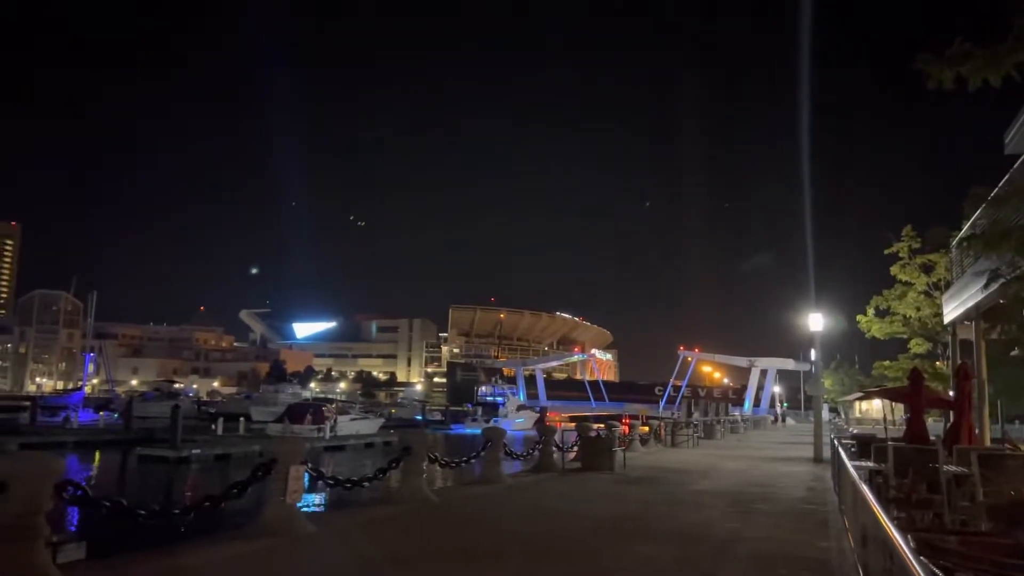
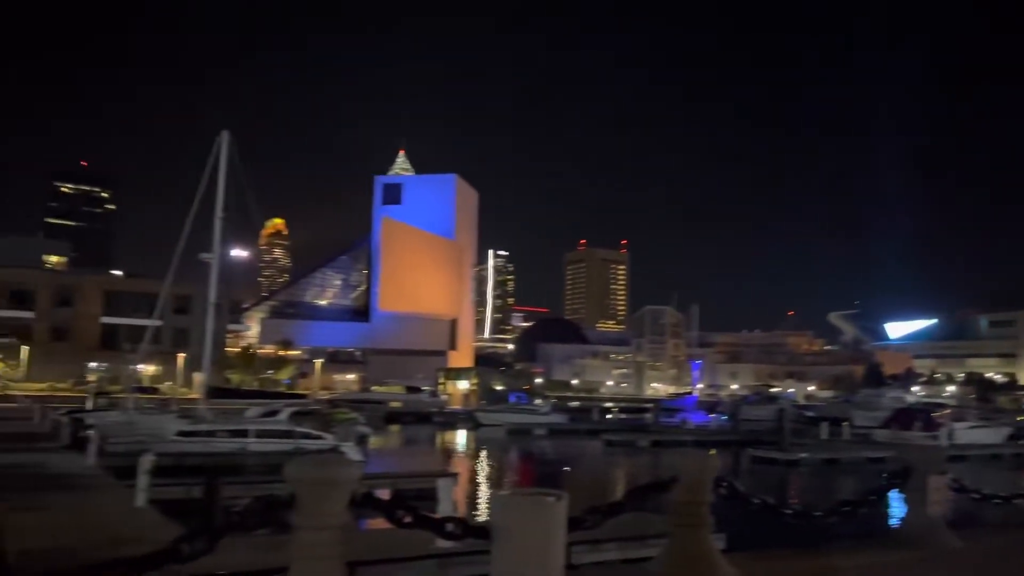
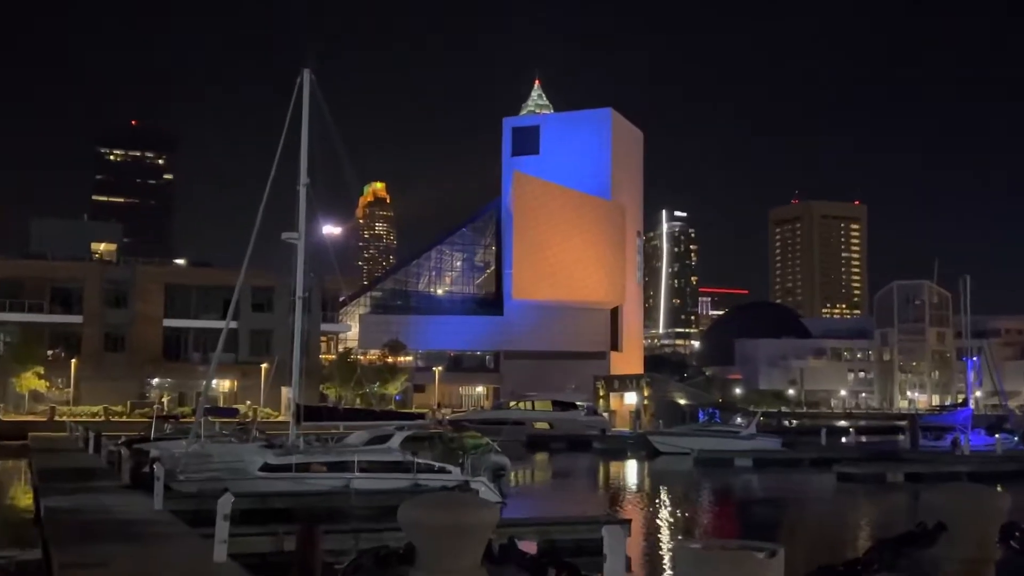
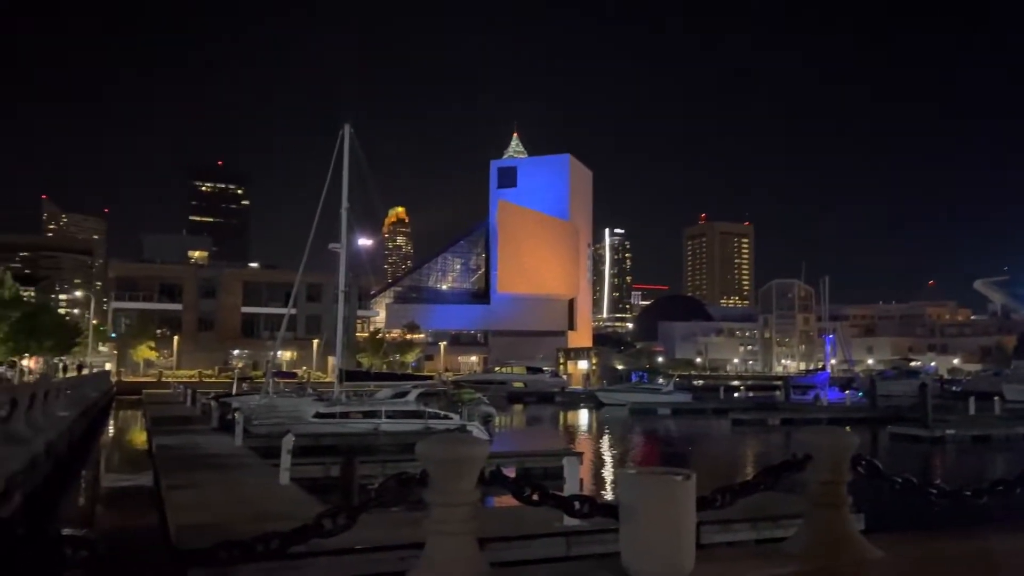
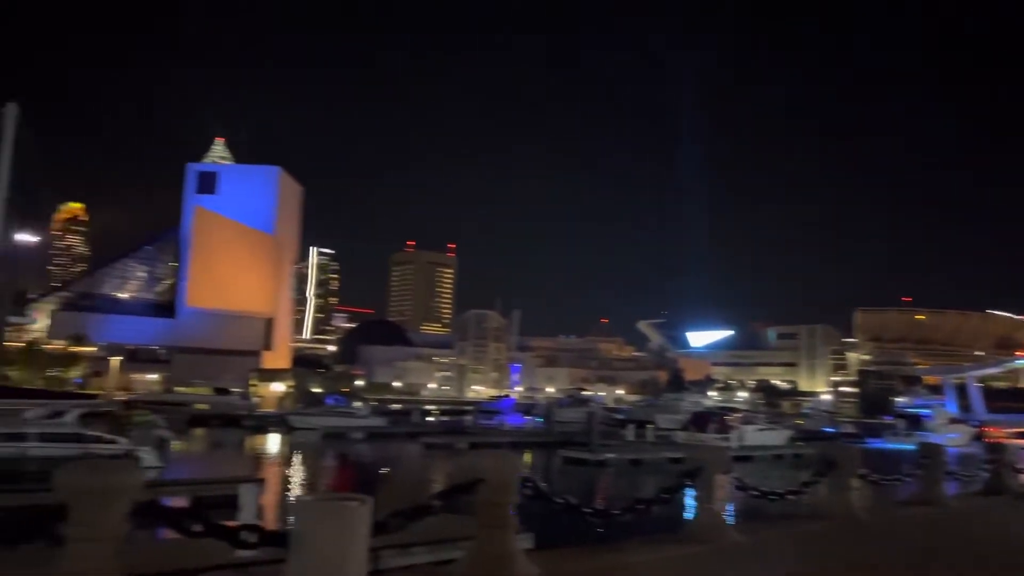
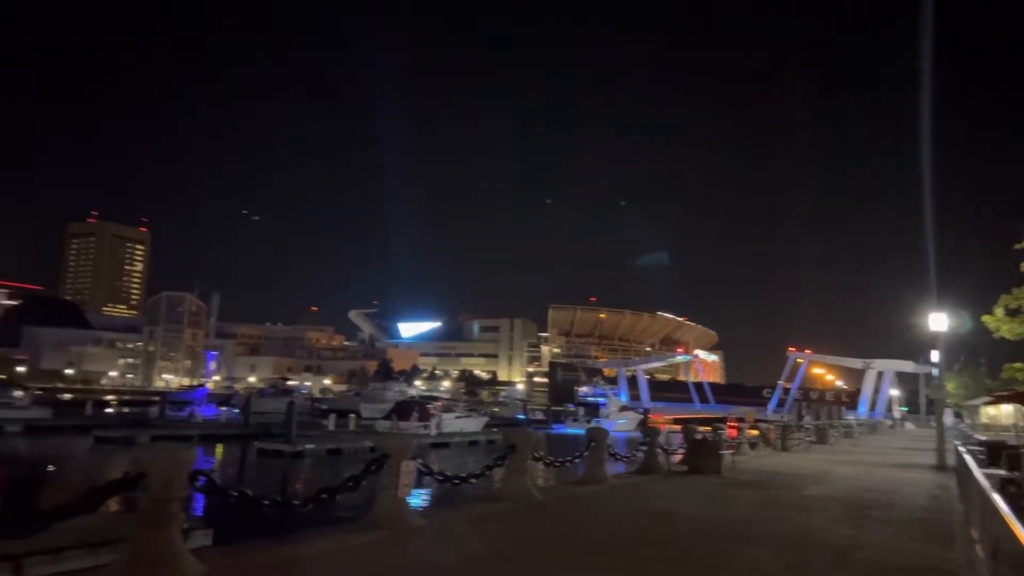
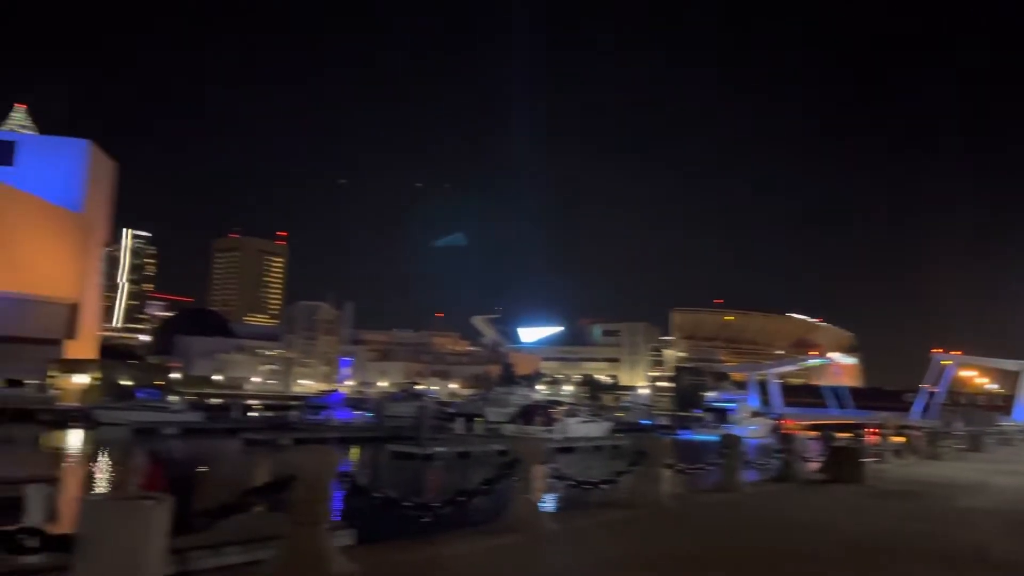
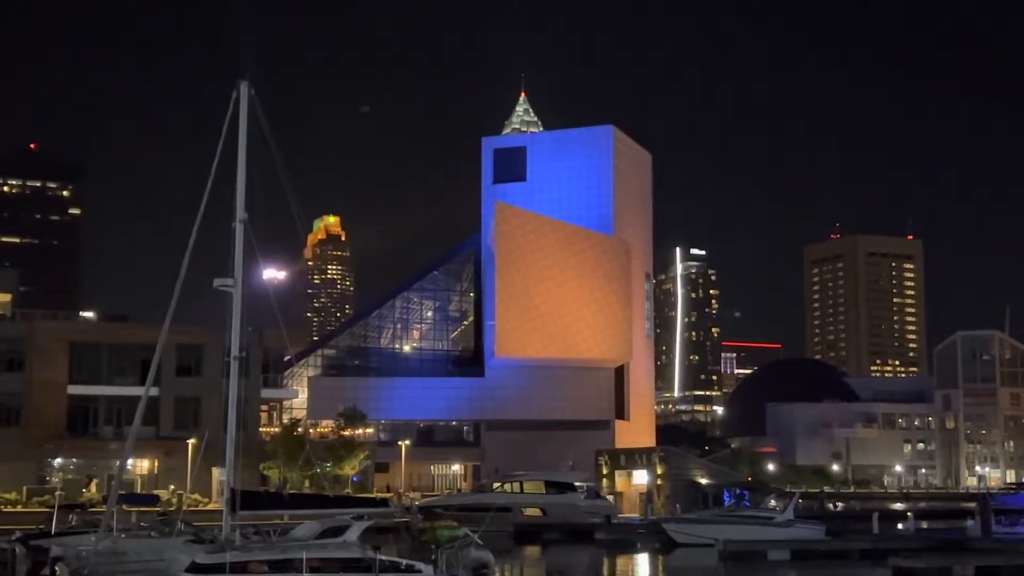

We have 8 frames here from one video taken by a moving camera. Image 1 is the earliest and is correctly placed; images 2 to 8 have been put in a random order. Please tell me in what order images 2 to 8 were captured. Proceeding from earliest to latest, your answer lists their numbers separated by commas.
6, 7, 5, 2, 4, 3, 8
